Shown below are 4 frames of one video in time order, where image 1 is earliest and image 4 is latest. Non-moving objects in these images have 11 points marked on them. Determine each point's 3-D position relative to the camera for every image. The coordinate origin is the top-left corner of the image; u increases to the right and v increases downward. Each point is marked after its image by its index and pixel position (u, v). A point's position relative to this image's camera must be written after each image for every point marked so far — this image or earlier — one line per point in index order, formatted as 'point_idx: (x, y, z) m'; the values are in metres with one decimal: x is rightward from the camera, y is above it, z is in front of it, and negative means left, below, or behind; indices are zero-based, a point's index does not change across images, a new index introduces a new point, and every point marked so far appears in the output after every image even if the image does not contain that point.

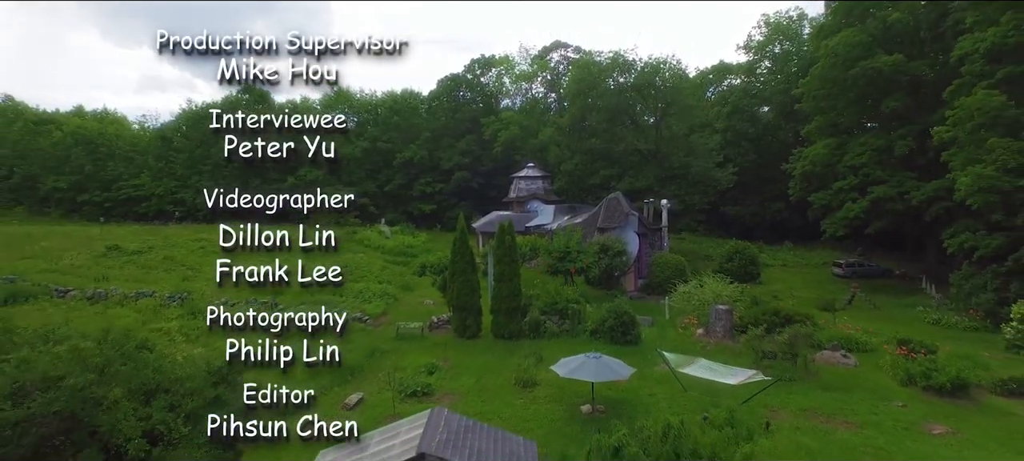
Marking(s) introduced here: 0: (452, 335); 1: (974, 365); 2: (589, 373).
0: (-1.6, -2.9, +16.9) m
1: (+10.2, -3.0, +13.6) m
2: (+1.4, -2.5, +11.0) m
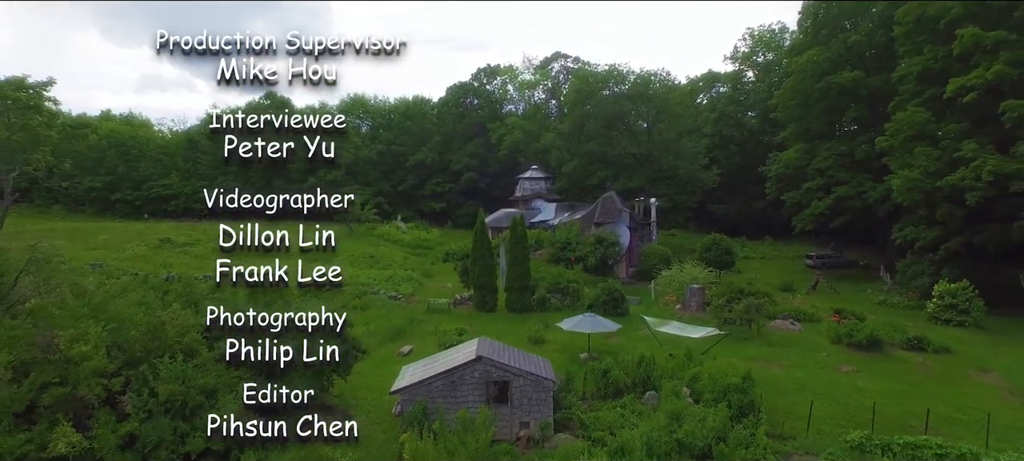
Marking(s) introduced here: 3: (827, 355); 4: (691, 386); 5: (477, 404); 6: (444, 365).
0: (-1.3, -2.6, +20.4) m
1: (+10.6, -2.8, +17.1) m
2: (+1.8, -2.3, +14.6) m
3: (+7.9, -3.1, +15.3) m
4: (+3.3, -2.8, +11.1) m
5: (-0.5, -2.8, +9.8) m
6: (-1.1, -2.2, +10.0) m
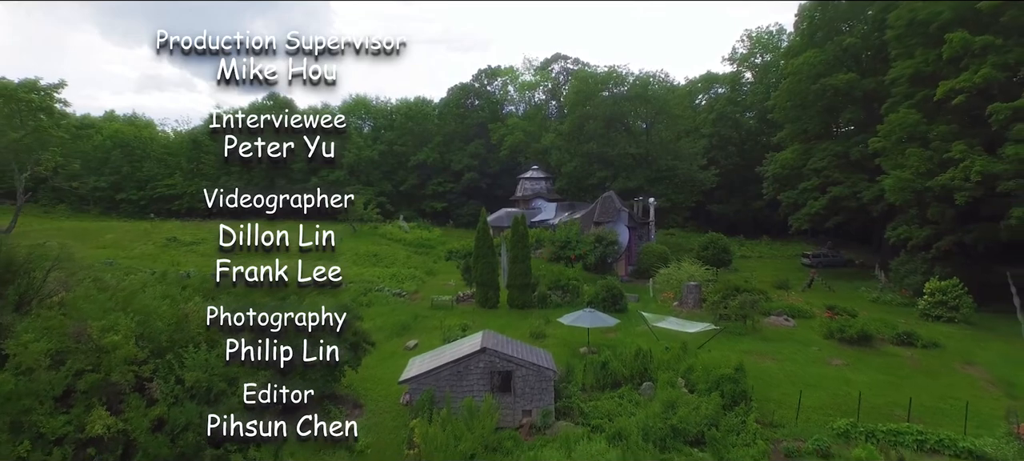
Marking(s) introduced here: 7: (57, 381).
0: (-1.2, -2.6, +20.9) m
1: (+10.6, -2.7, +17.6) m
2: (+1.8, -2.2, +15.1) m
3: (+7.9, -3.1, +15.8) m
4: (+3.3, -2.8, +11.6) m
5: (-0.5, -2.7, +10.3) m
6: (-1.1, -2.1, +10.5) m
7: (-7.0, -2.3, +9.4) m
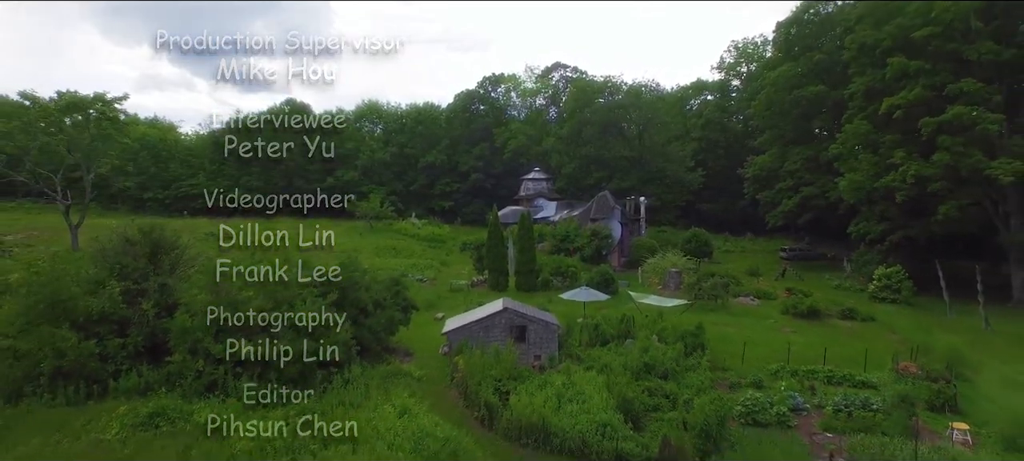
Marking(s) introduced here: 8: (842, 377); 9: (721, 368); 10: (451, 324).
0: (-1.0, -2.3, +24.3) m
1: (+10.9, -2.5, +21.0) m
2: (+2.1, -2.0, +18.5) m
3: (+8.2, -2.9, +19.2) m
4: (+3.6, -2.5, +15.0) m
5: (-0.2, -2.5, +13.6) m
6: (-0.7, -1.9, +13.9) m
7: (-6.7, -2.1, +12.8) m
8: (+6.9, -3.1, +12.9) m
9: (+4.7, -3.1, +13.7) m
10: (-1.4, -2.2, +14.3) m
